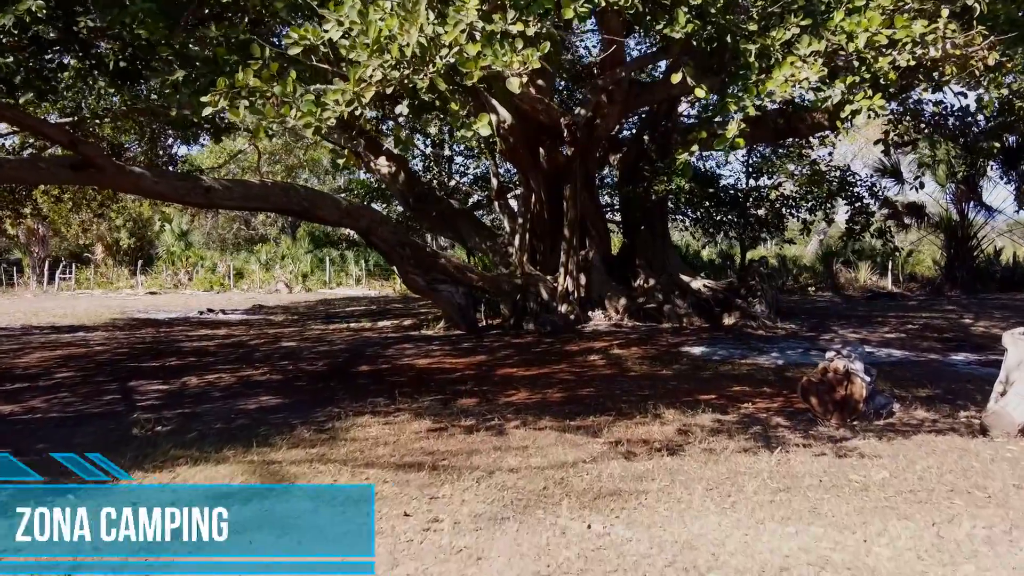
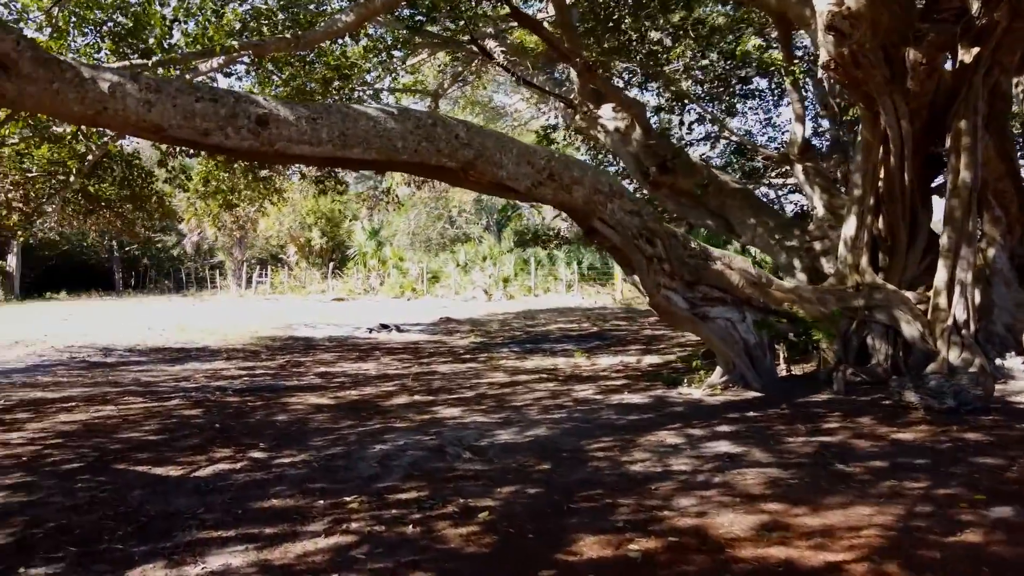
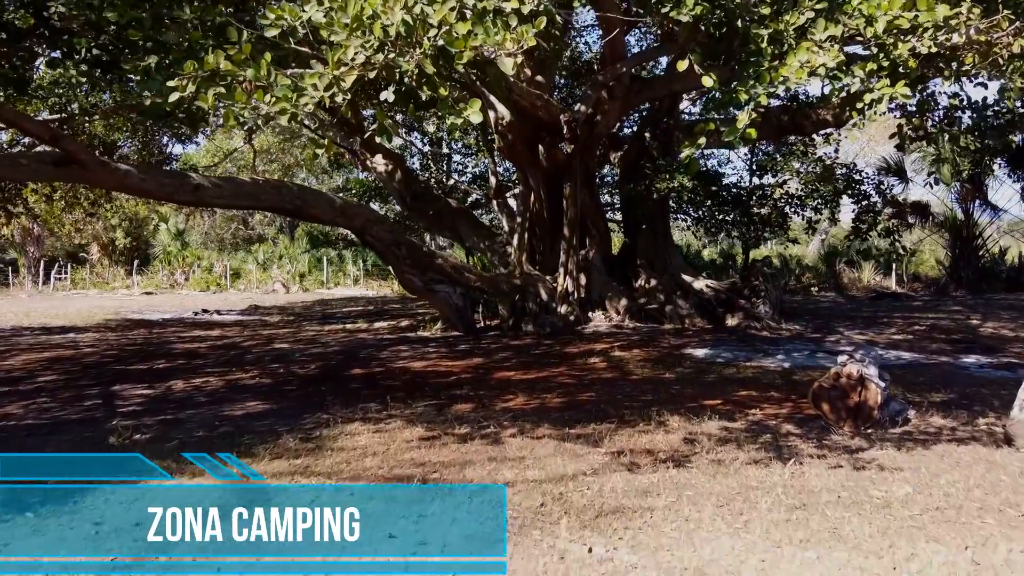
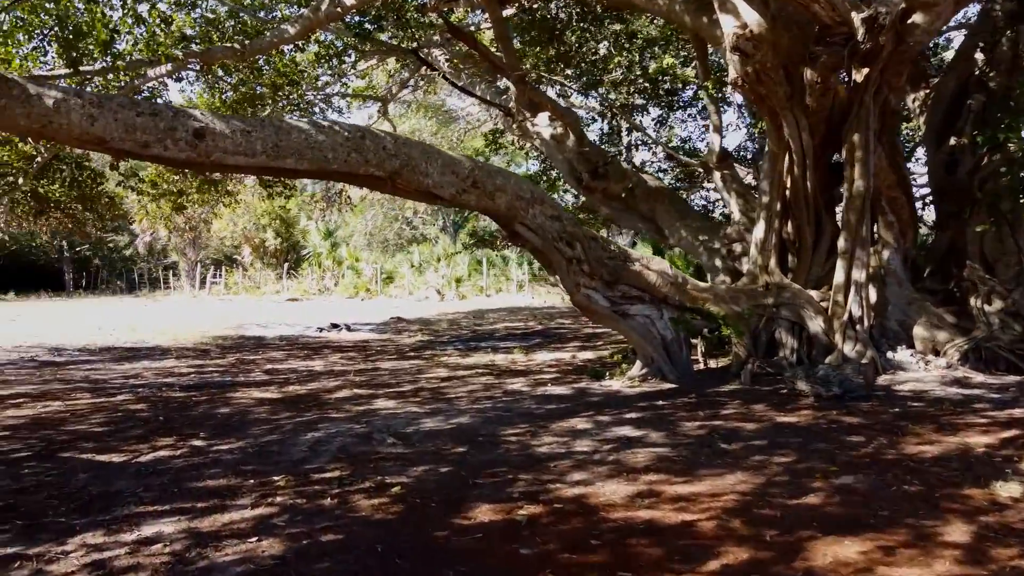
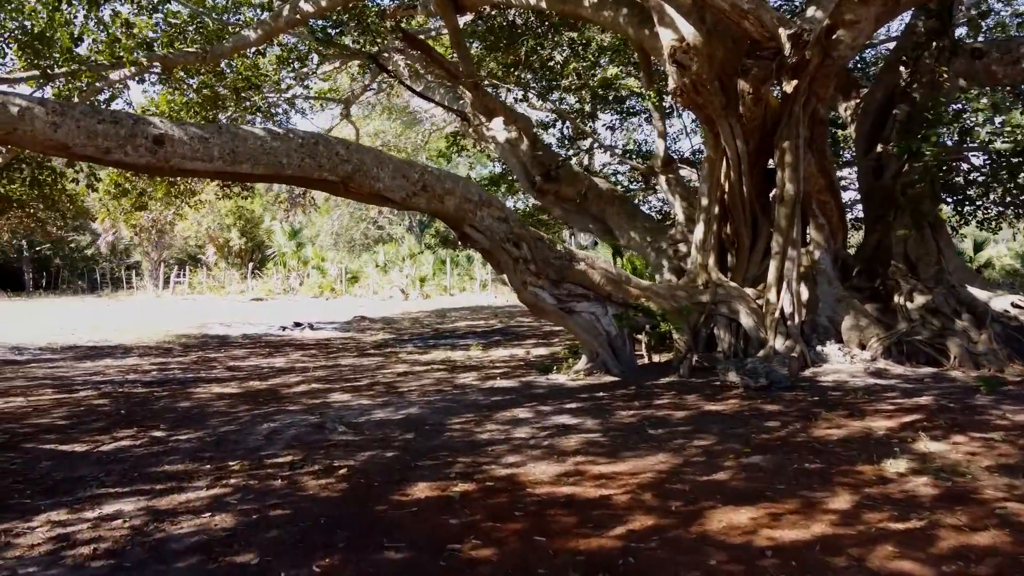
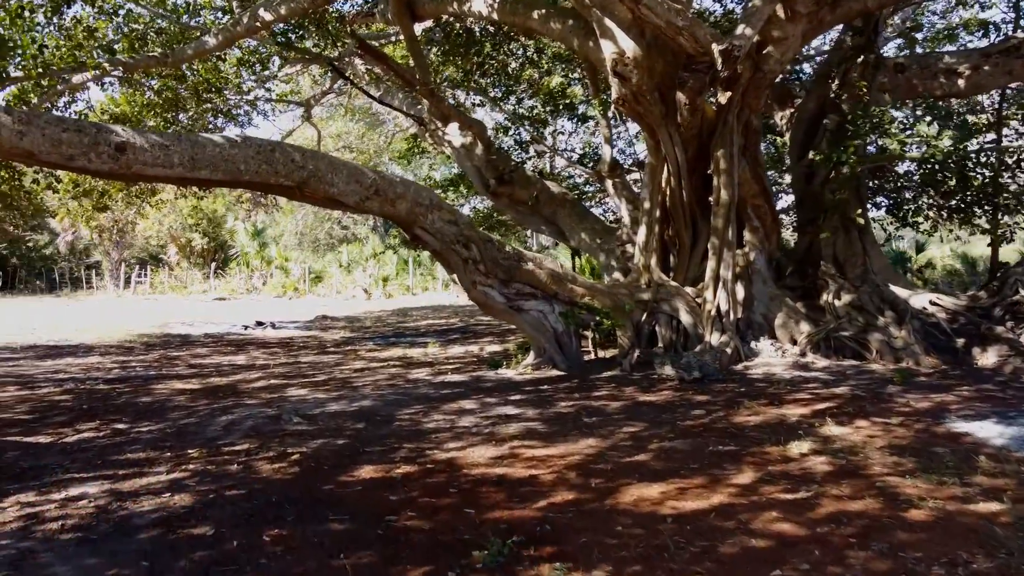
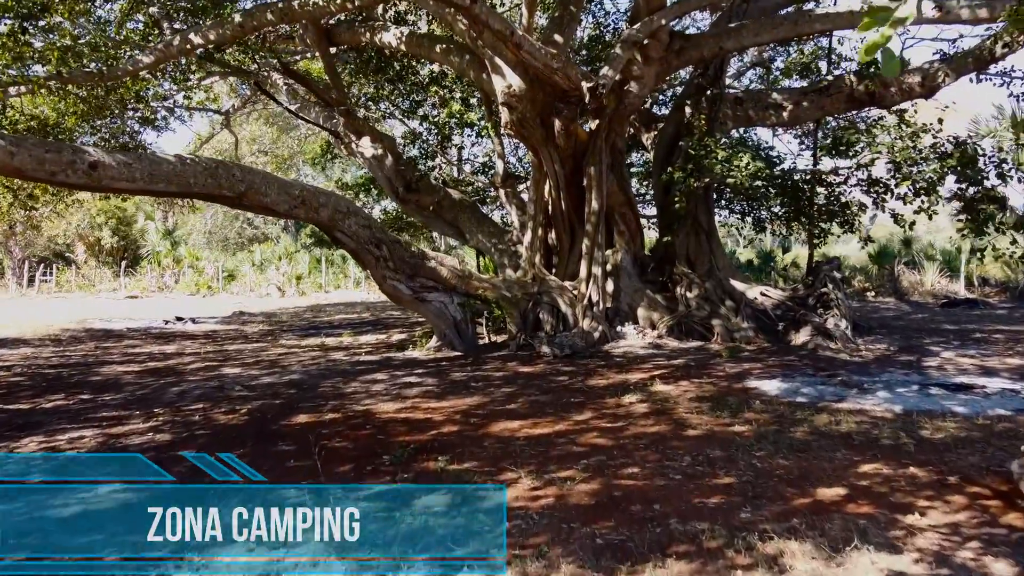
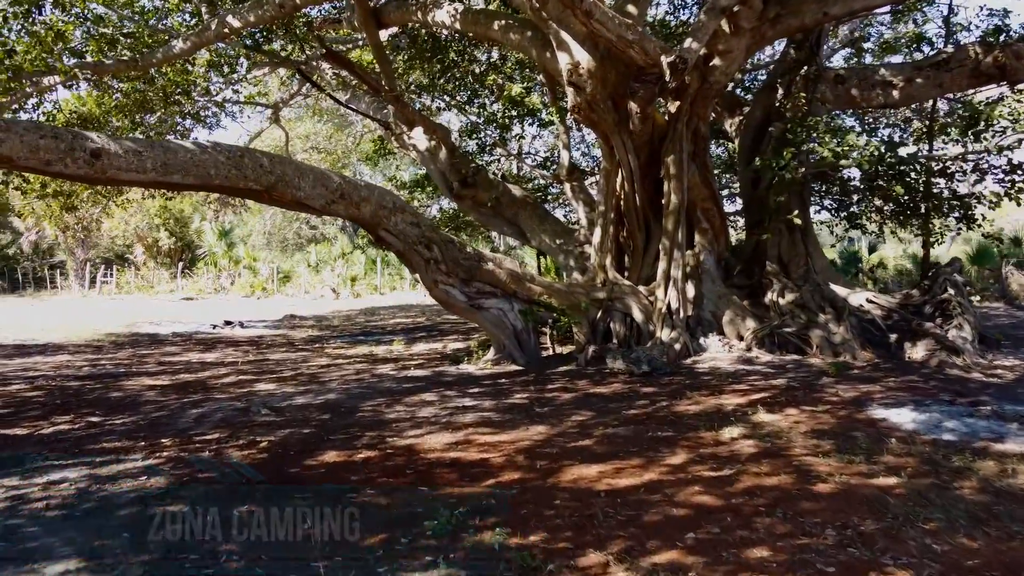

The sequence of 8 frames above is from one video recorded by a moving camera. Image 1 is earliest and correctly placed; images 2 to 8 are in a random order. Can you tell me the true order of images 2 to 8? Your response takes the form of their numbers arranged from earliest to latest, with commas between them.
3, 7, 8, 6, 5, 4, 2
